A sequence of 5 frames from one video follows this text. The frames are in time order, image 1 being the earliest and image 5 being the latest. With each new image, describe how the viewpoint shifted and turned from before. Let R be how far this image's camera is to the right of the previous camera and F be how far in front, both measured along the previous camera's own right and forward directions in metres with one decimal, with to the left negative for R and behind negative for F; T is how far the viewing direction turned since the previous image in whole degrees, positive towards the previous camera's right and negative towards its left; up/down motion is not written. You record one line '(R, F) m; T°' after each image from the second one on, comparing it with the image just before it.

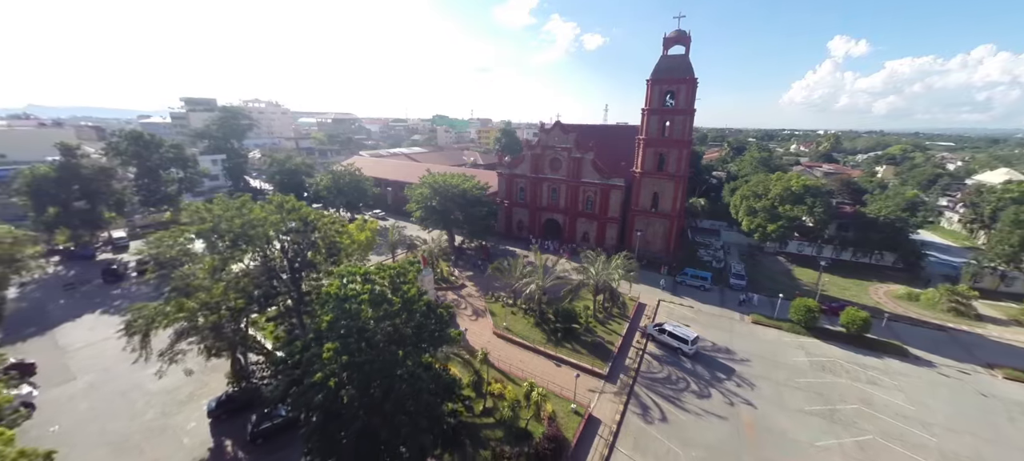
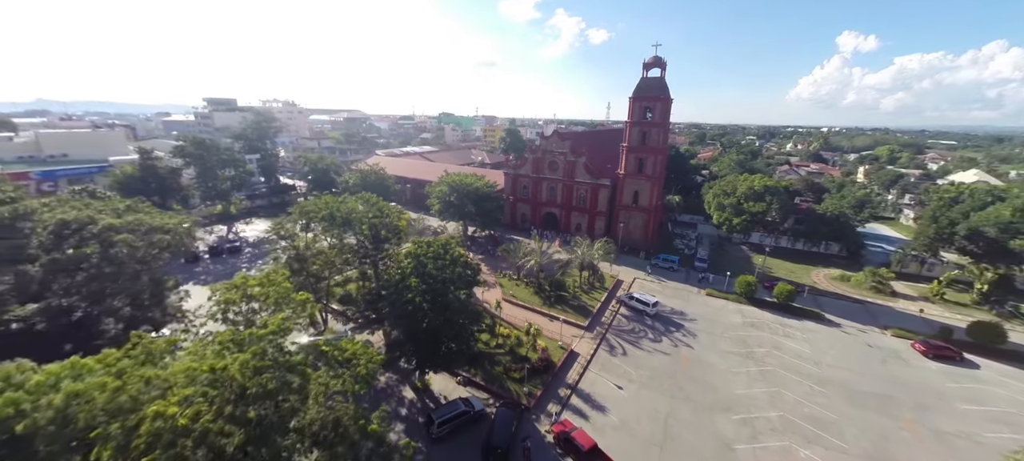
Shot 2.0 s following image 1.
(-0.1, -5.5) m; 0°
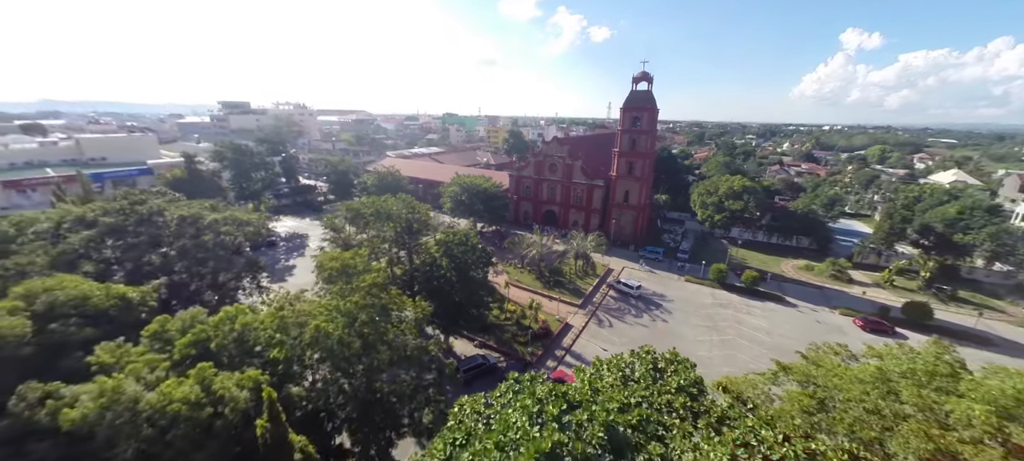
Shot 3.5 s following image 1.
(-0.2, -4.2) m; 0°
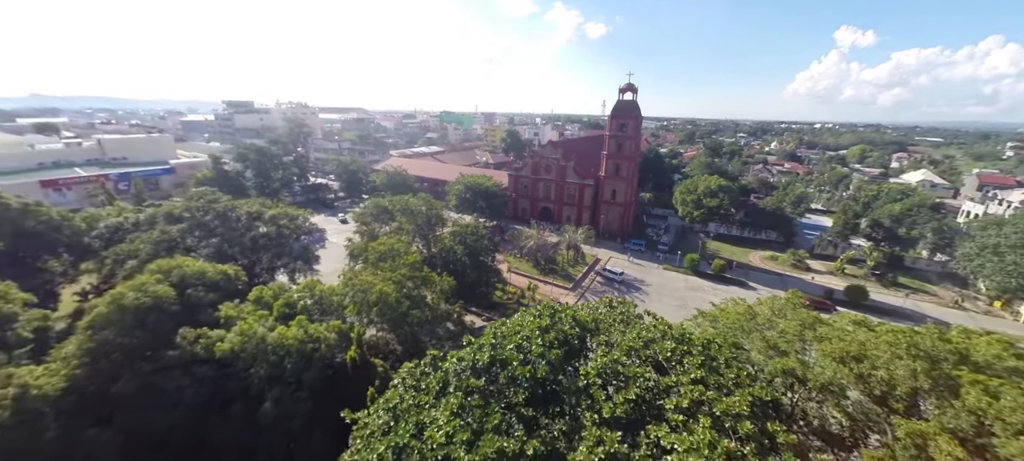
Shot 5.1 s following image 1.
(-0.4, -4.2) m; +1°
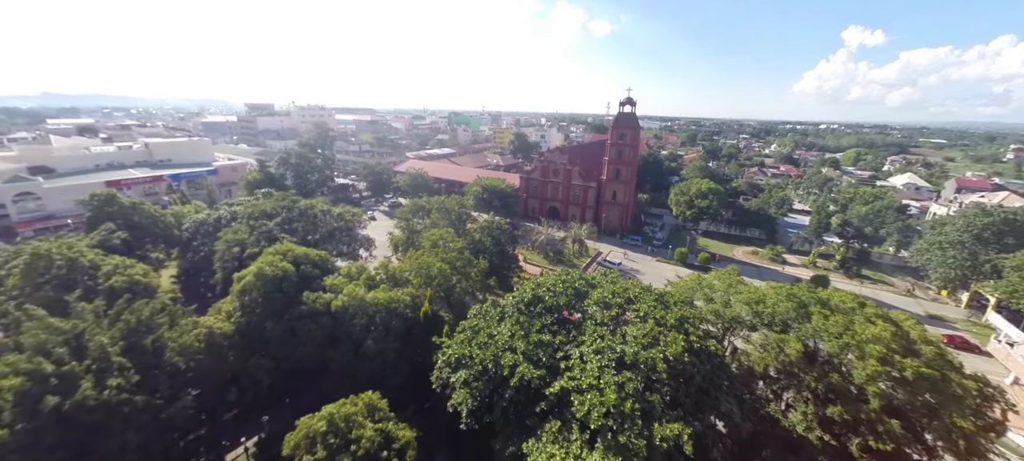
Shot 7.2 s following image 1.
(-1.0, -5.4) m; -1°
